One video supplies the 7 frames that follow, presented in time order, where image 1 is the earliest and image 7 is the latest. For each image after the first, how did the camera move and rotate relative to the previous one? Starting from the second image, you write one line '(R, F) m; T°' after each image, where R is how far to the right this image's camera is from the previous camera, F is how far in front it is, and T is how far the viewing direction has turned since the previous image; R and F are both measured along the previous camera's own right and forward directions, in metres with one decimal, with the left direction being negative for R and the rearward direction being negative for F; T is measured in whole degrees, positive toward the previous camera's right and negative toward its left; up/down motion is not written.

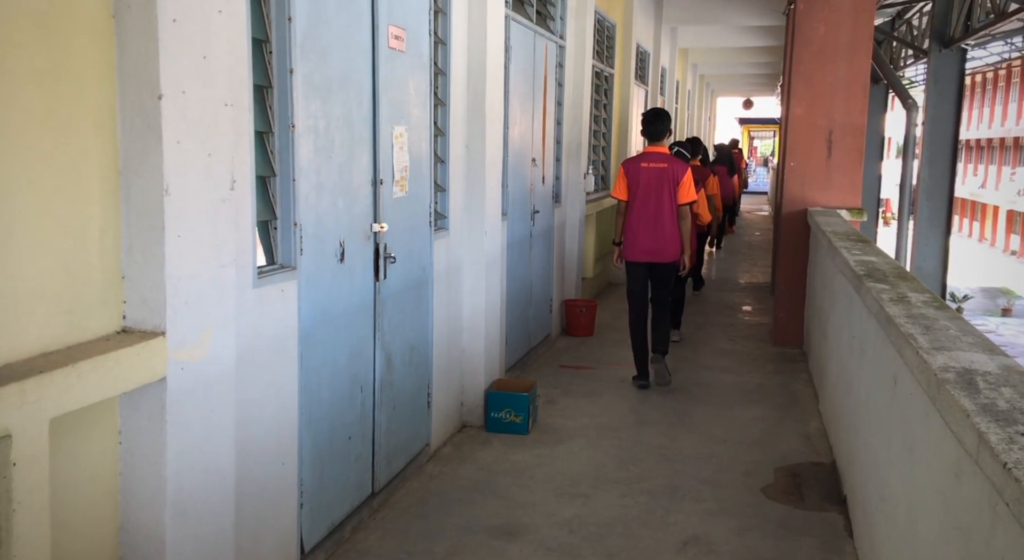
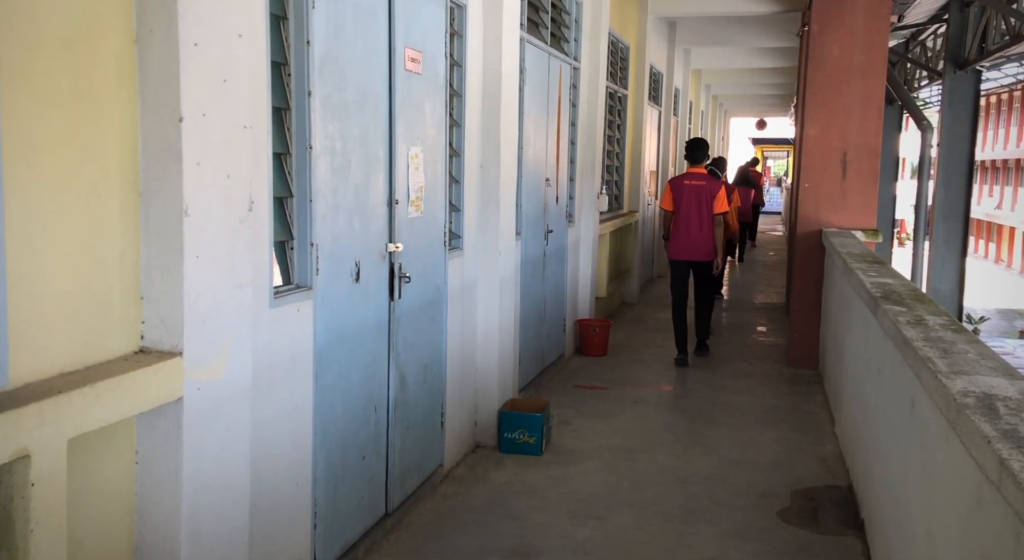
(0.0, 0.0) m; -1°
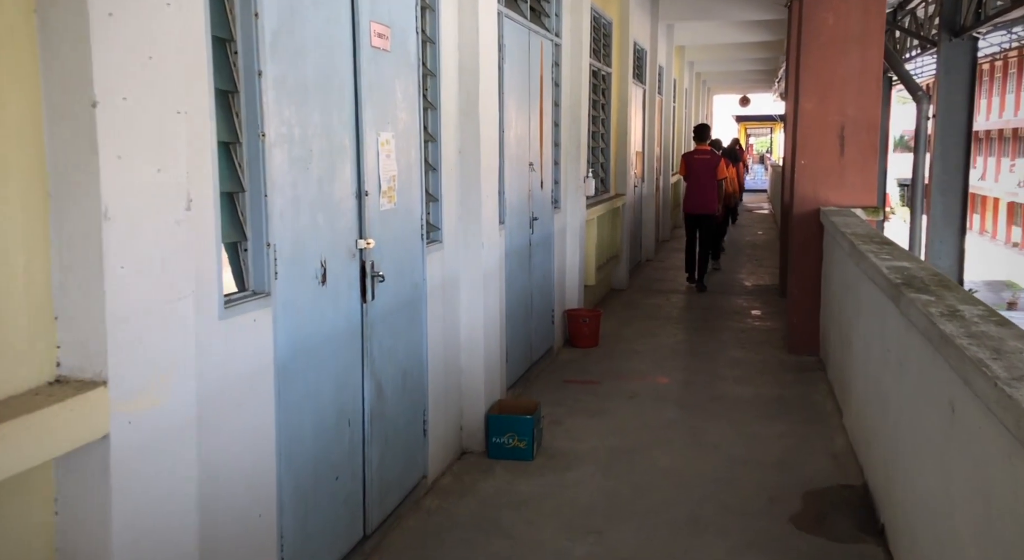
(0.0, +0.3) m; +1°
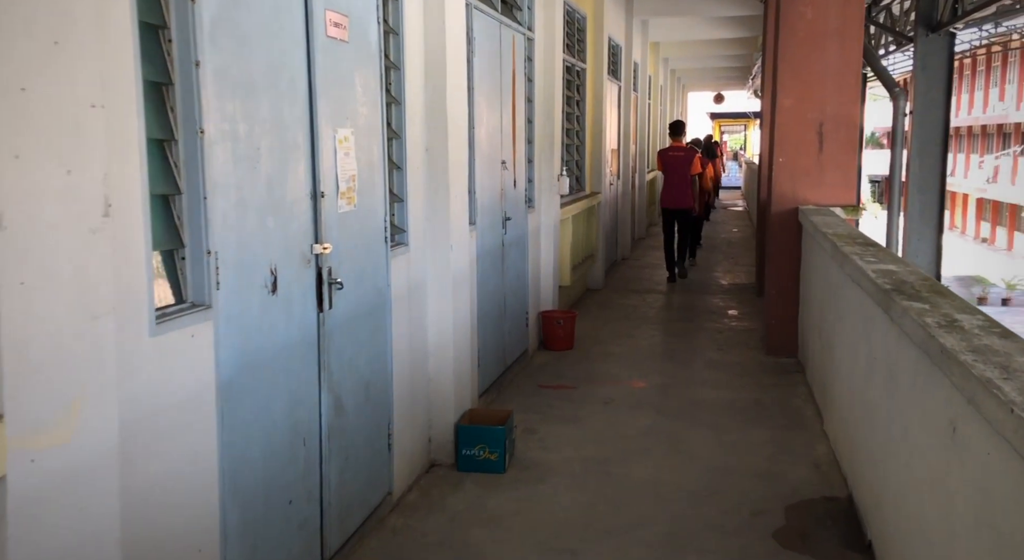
(0.0, +0.2) m; +1°
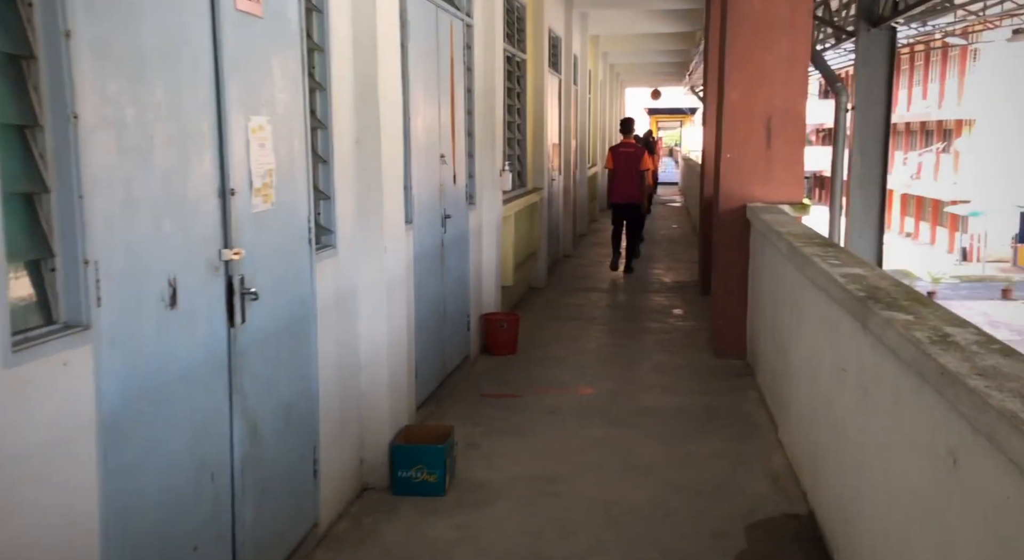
(0.0, +0.3) m; +4°
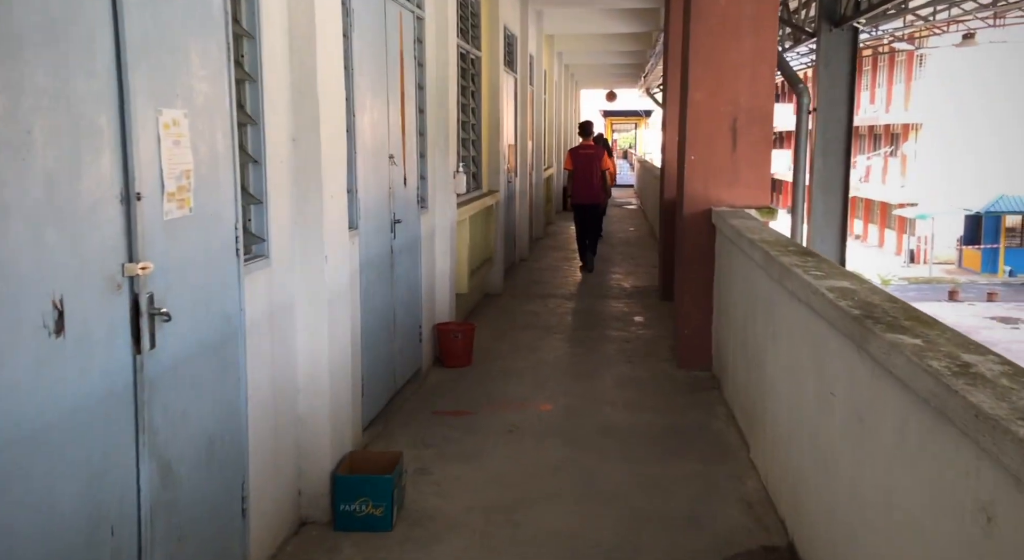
(0.0, +0.3) m; +3°
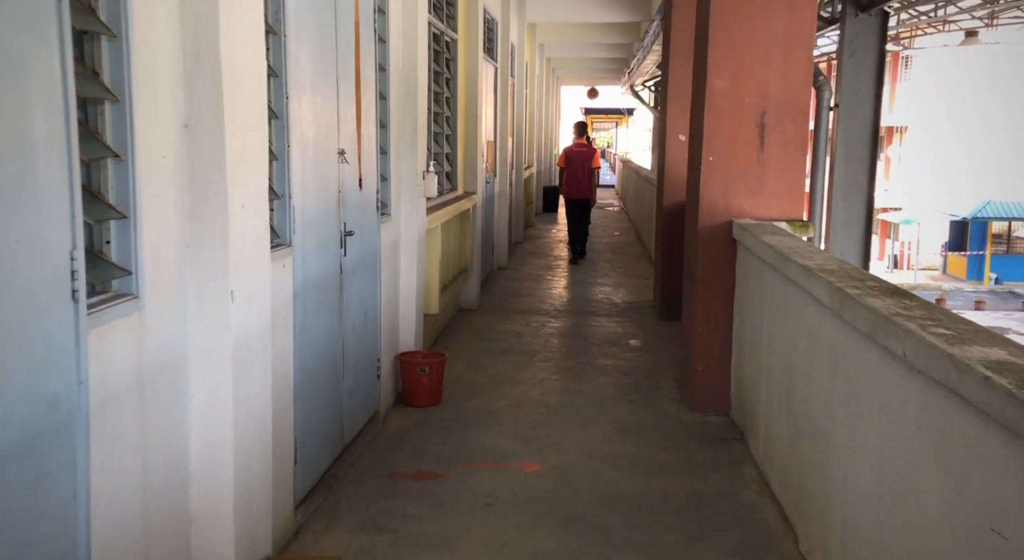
(0.0, +1.0) m; +1°
